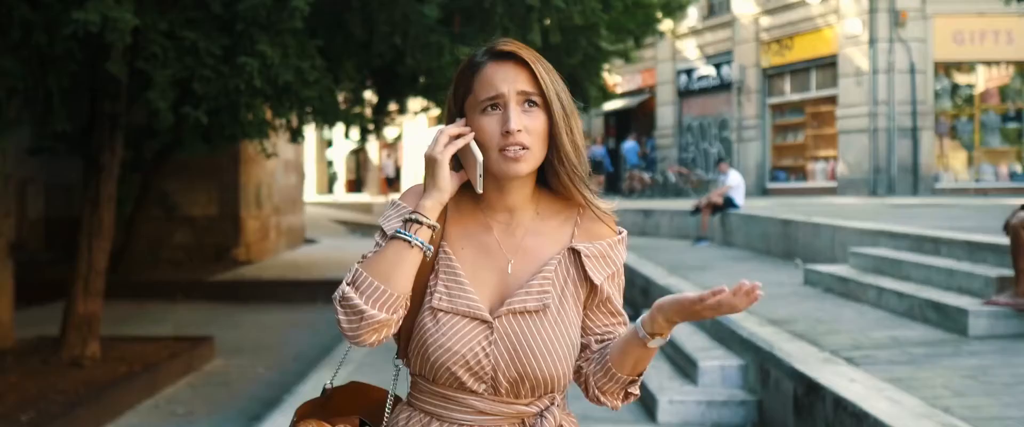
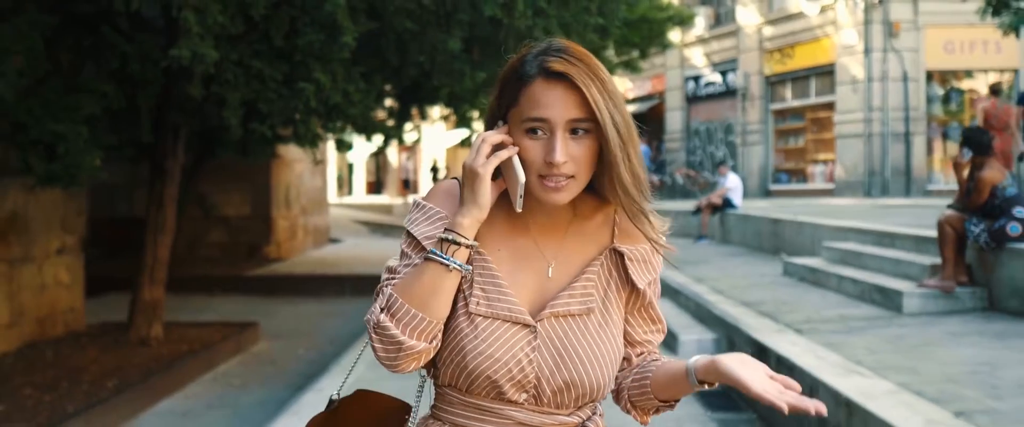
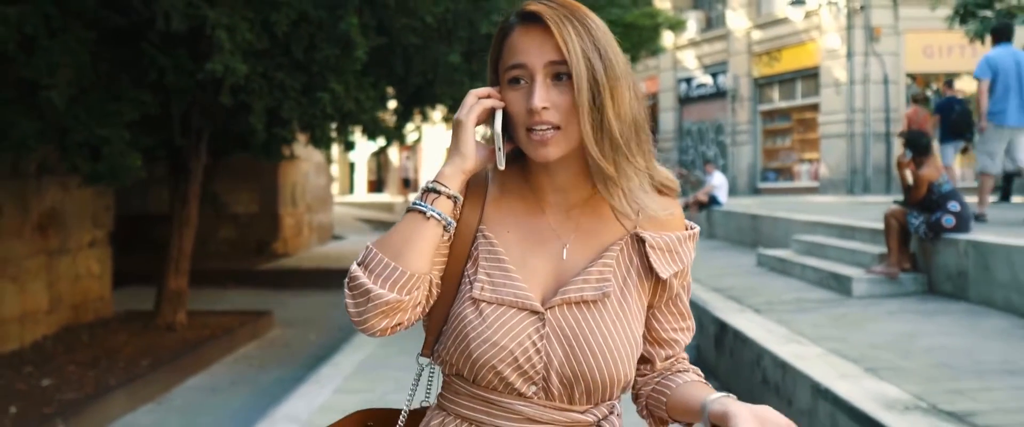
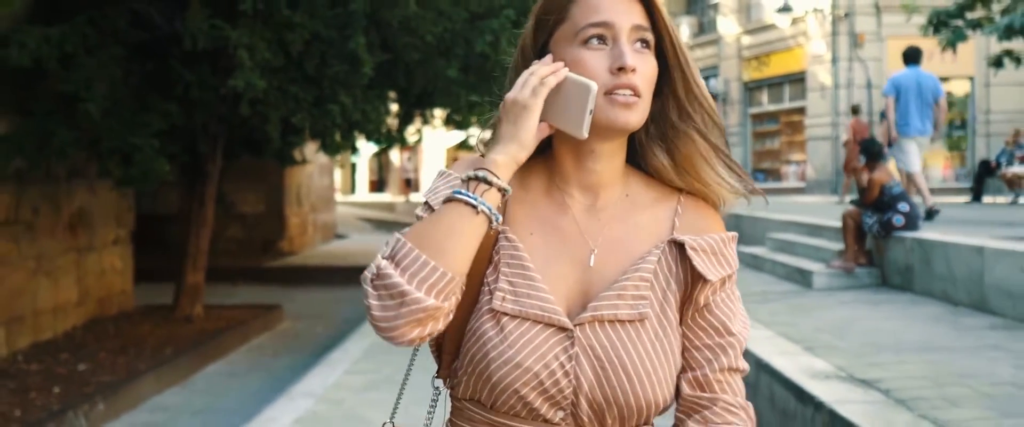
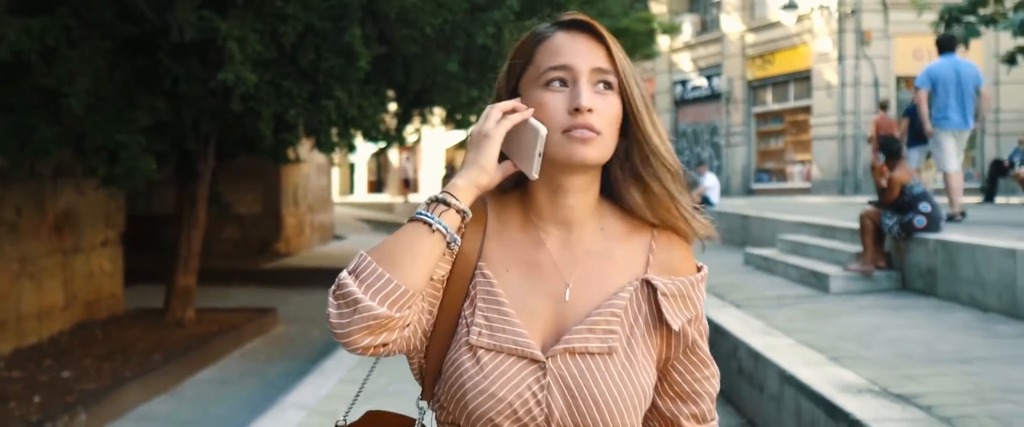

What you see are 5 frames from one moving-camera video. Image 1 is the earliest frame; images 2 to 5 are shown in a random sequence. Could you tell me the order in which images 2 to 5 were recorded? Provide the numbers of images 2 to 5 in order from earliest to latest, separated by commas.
2, 3, 5, 4
